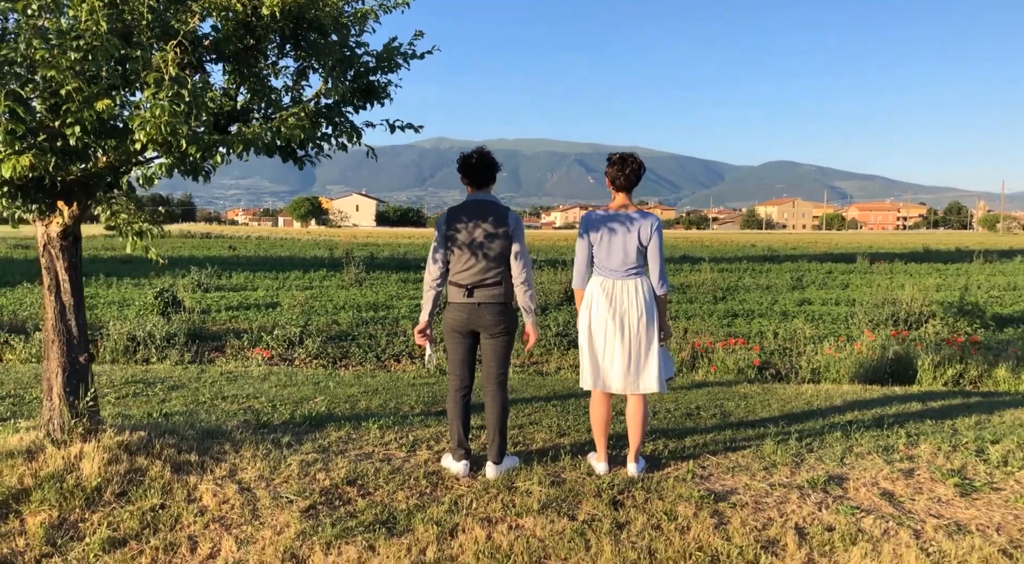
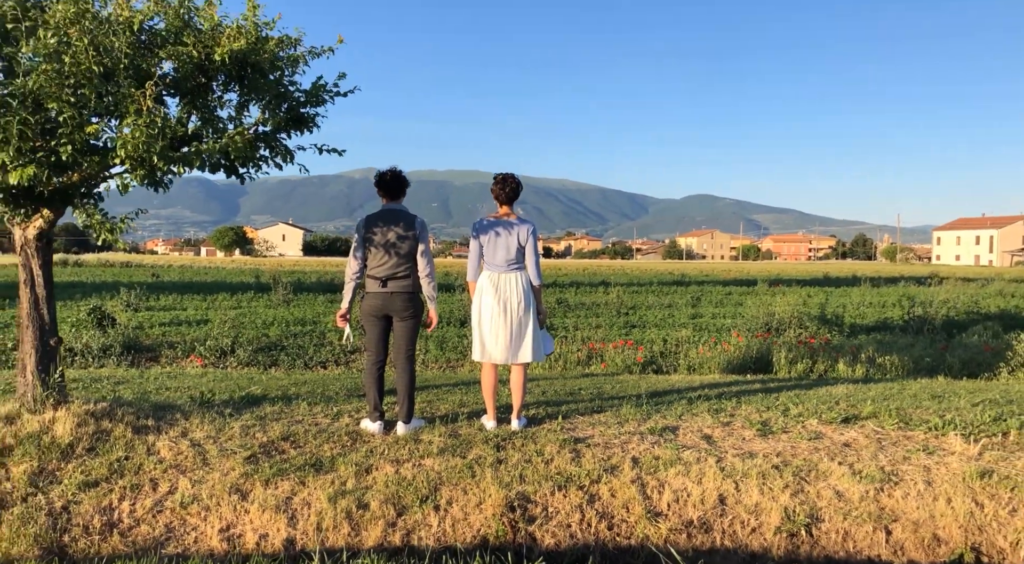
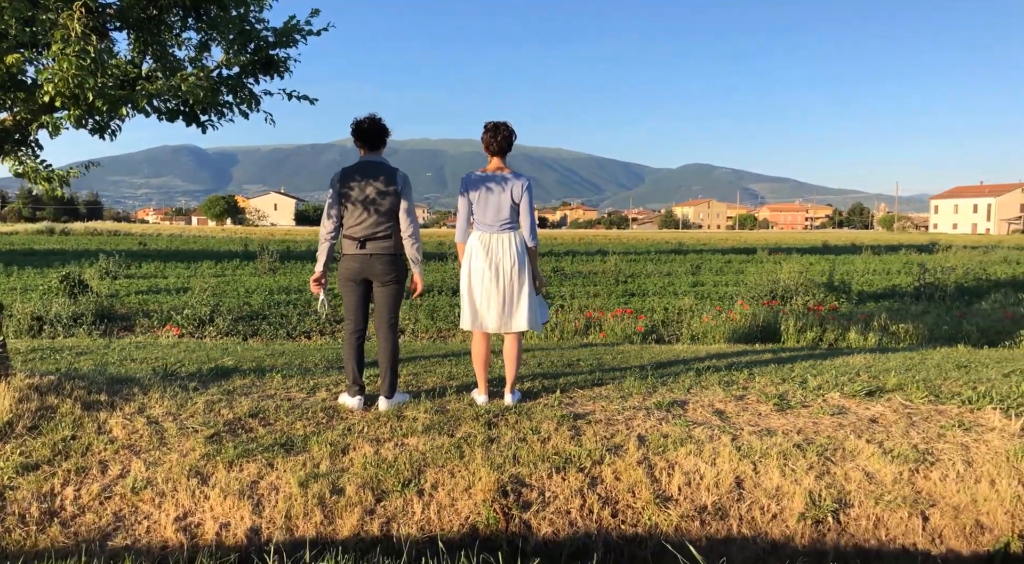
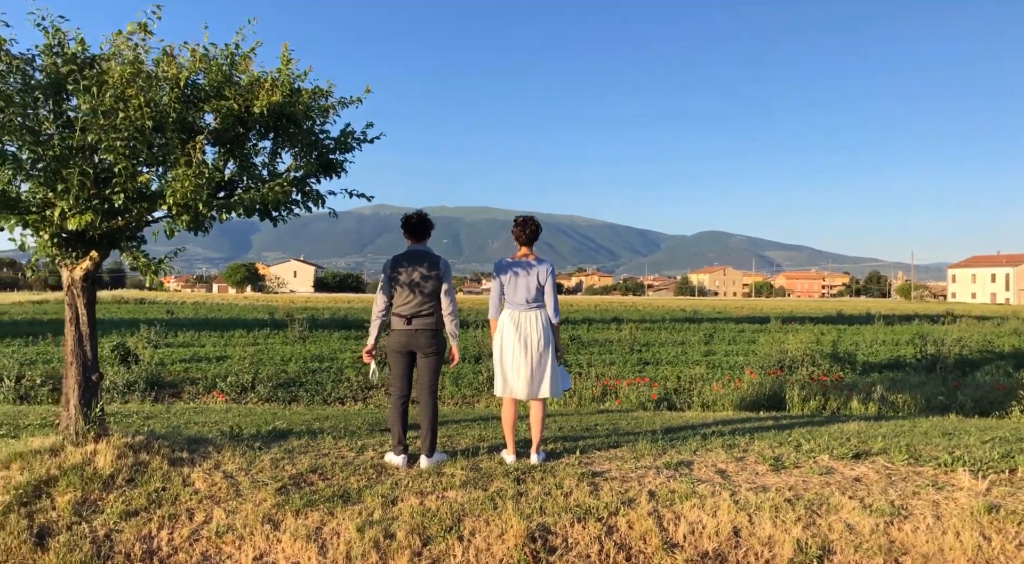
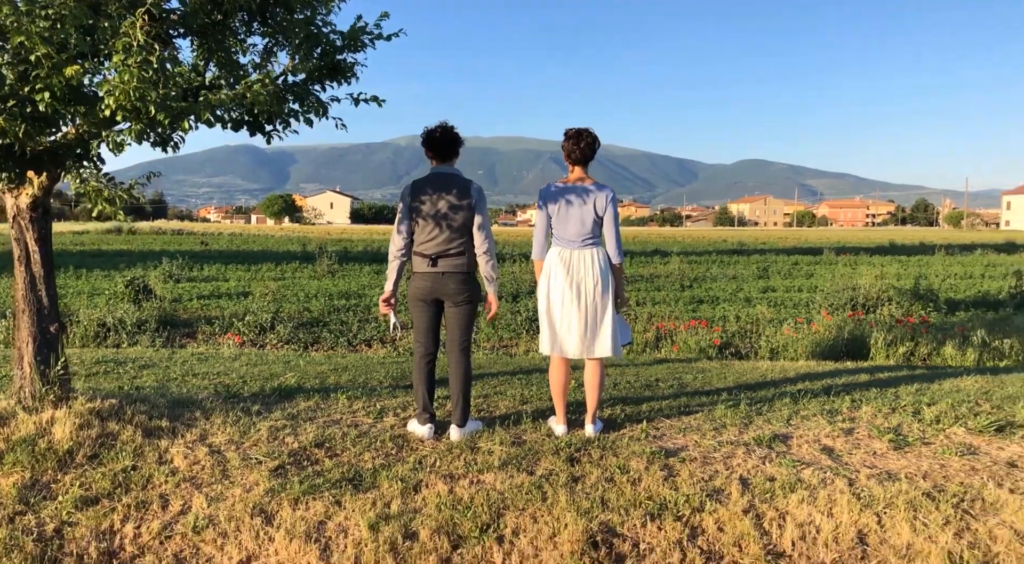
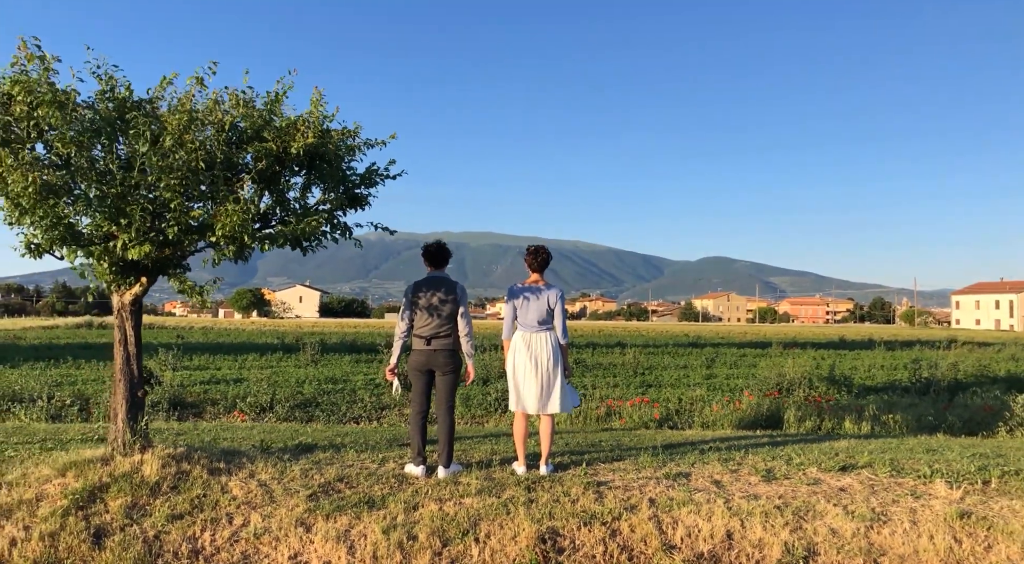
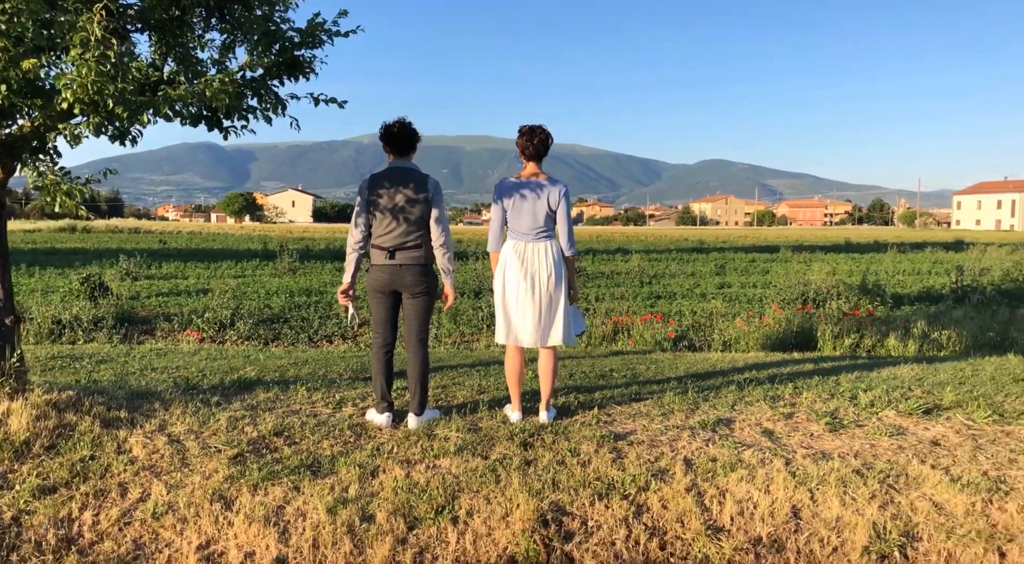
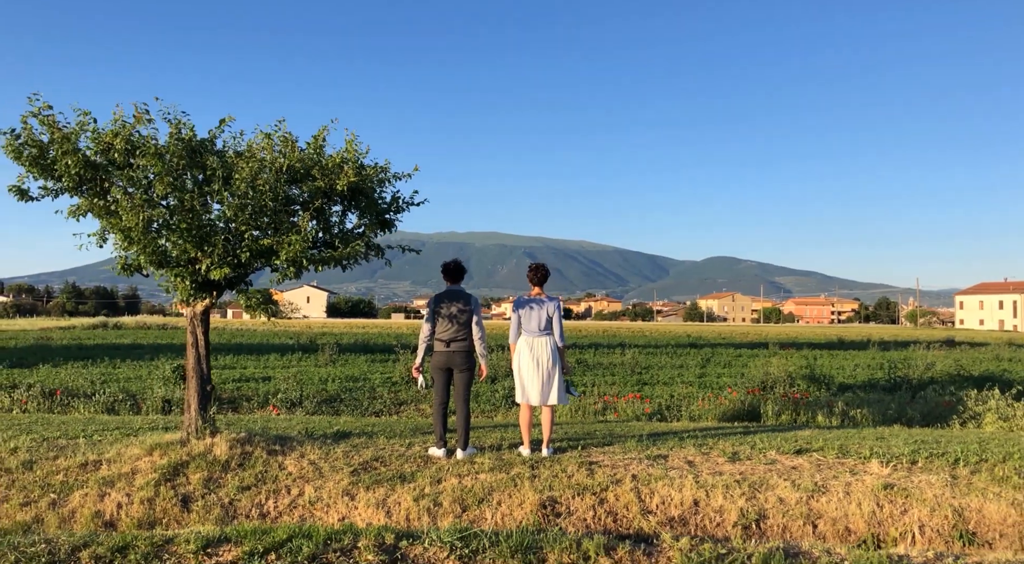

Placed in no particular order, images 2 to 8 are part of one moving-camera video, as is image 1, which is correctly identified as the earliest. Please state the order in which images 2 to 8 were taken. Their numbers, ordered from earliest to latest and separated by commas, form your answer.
5, 7, 3, 2, 4, 6, 8
